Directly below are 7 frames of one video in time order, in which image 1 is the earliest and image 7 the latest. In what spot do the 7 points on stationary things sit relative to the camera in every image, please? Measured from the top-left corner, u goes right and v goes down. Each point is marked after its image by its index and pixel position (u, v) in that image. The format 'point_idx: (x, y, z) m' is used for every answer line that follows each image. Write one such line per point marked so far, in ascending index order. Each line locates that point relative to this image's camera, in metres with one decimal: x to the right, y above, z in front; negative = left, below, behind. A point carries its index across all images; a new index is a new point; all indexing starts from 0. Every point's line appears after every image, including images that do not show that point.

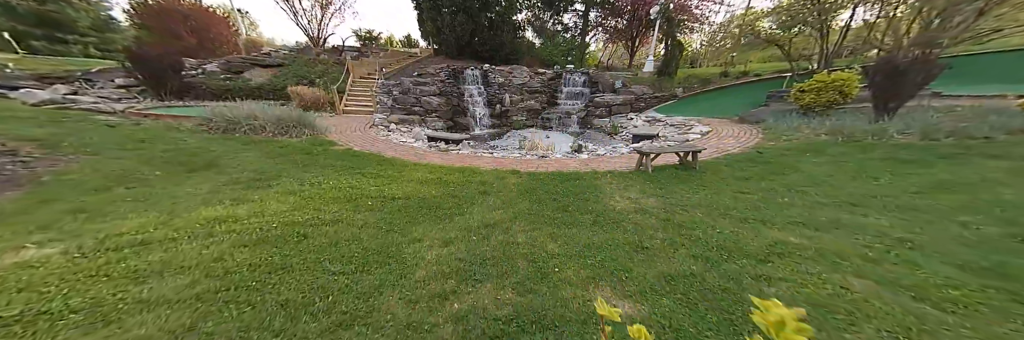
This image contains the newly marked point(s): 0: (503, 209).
0: (-0.1, -0.4, +2.4) m
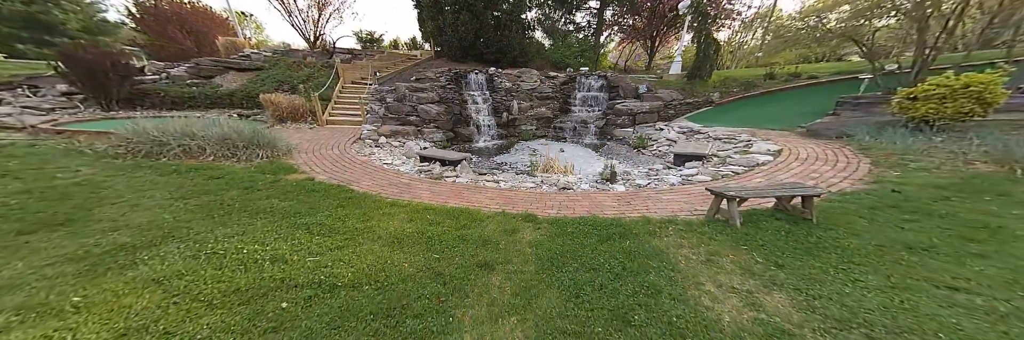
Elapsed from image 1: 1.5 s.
0: (0.0, -0.8, +1.4) m
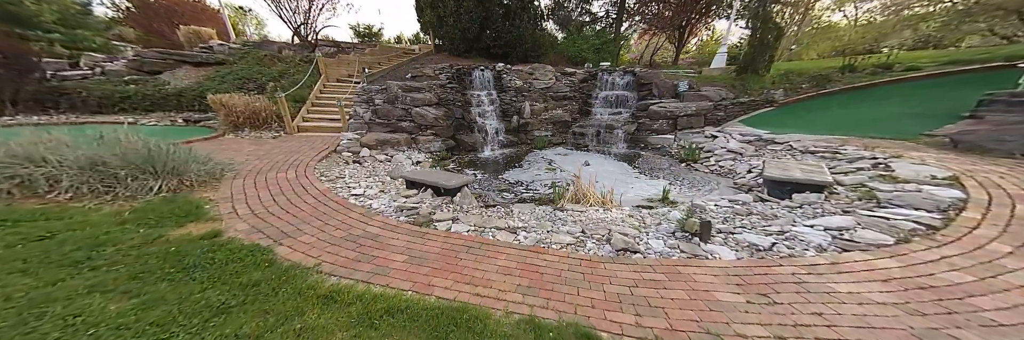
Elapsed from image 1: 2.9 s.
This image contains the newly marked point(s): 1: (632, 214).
0: (+0.2, -1.2, +0.1) m
1: (+1.4, -0.5, +2.9) m
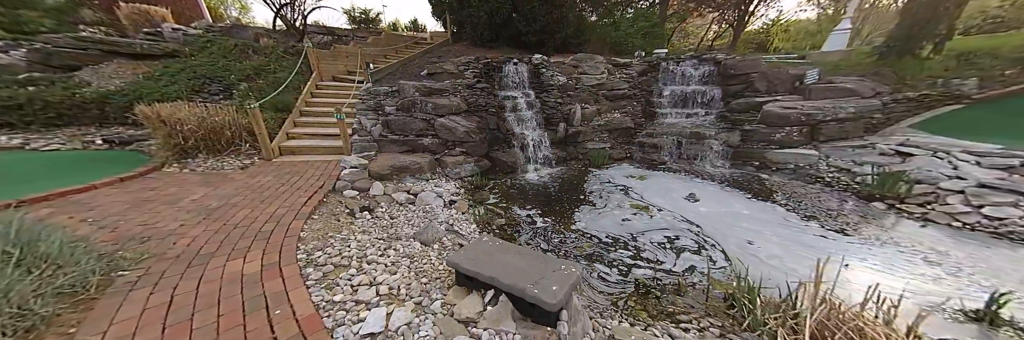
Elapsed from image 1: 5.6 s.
0: (+1.3, -1.9, -1.7) m
1: (+2.5, -1.1, +1.1) m
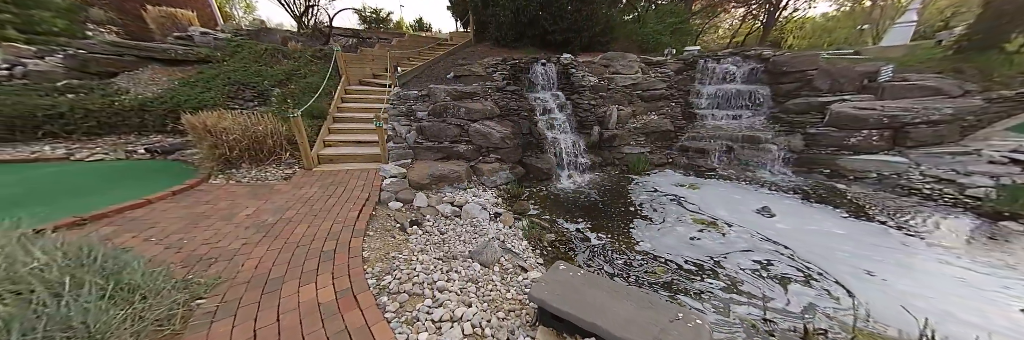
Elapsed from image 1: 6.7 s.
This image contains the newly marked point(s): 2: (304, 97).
0: (+1.8, -2.1, -2.0) m
1: (+3.2, -1.3, +0.7) m
2: (-5.4, +1.9, +6.4) m
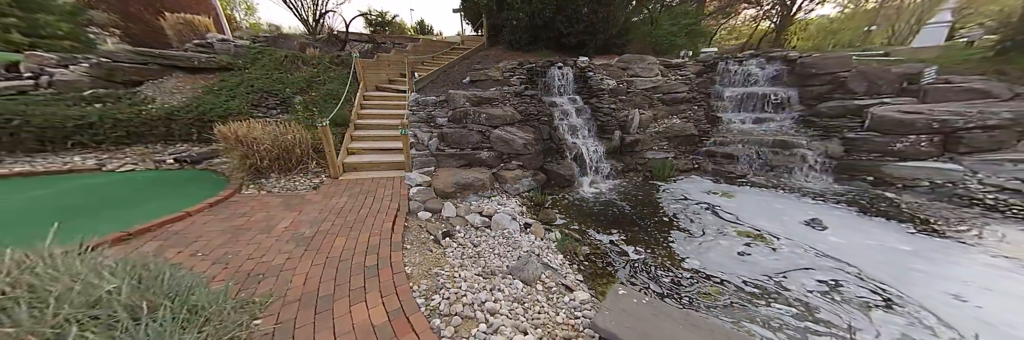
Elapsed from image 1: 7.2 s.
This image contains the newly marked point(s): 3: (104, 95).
0: (+2.2, -2.2, -2.2) m
1: (+3.6, -1.4, +0.4) m
2: (-4.8, +1.7, +6.4) m
3: (-9.0, +1.7, +5.5) m
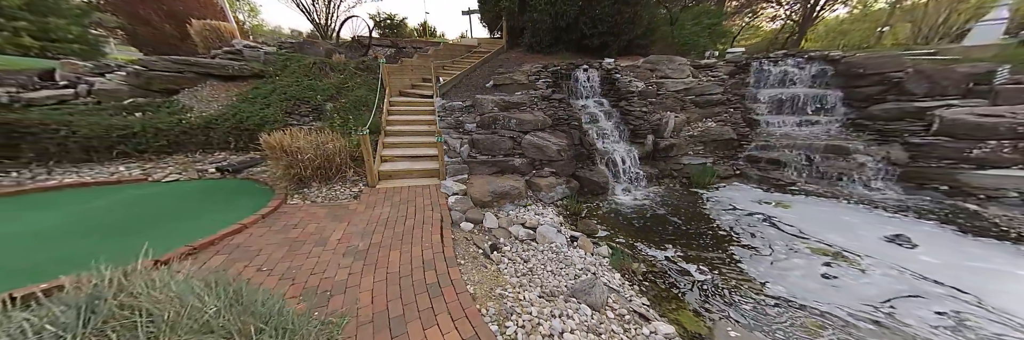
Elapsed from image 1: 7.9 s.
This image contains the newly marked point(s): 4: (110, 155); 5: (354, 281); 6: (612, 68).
0: (+2.8, -2.3, -2.5) m
1: (+4.2, -1.5, +0.1) m
2: (-4.1, +1.5, +6.3) m
3: (-8.3, +1.5, +5.5) m
4: (-7.9, +0.3, +4.8) m
5: (-1.4, -1.0, +2.1) m
6: (+3.0, +2.6, +6.3) m
